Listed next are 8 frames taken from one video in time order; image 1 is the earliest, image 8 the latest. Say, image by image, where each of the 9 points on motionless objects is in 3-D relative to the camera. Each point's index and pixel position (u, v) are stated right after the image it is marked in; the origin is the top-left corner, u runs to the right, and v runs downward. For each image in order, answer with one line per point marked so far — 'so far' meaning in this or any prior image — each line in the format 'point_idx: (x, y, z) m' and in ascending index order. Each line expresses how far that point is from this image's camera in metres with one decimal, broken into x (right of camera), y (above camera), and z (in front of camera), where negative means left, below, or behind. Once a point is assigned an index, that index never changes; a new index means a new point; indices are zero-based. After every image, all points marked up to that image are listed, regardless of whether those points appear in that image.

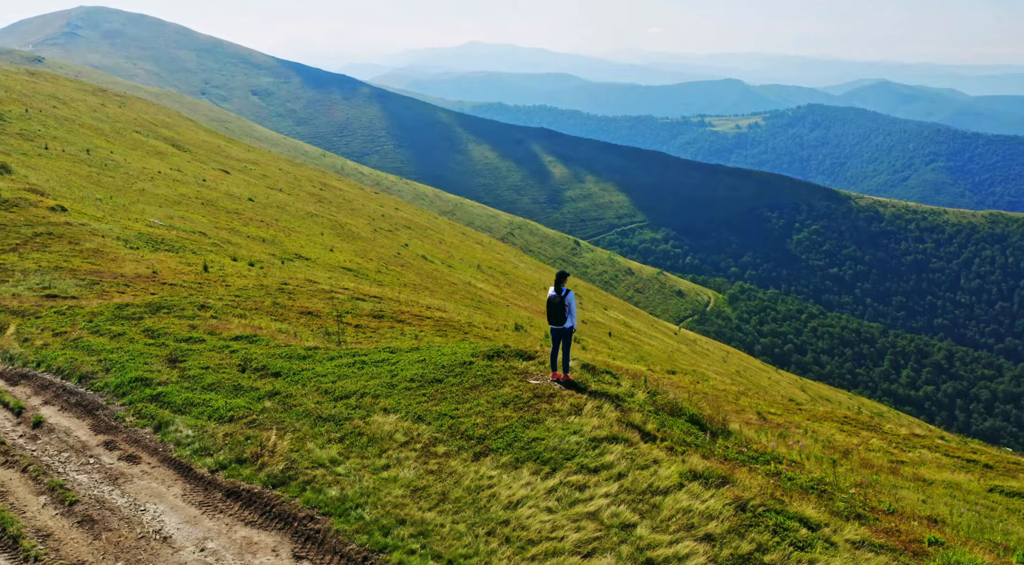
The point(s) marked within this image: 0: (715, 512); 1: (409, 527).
0: (+5.1, -5.5, +18.9) m
1: (-2.2, -5.8, +18.7) m
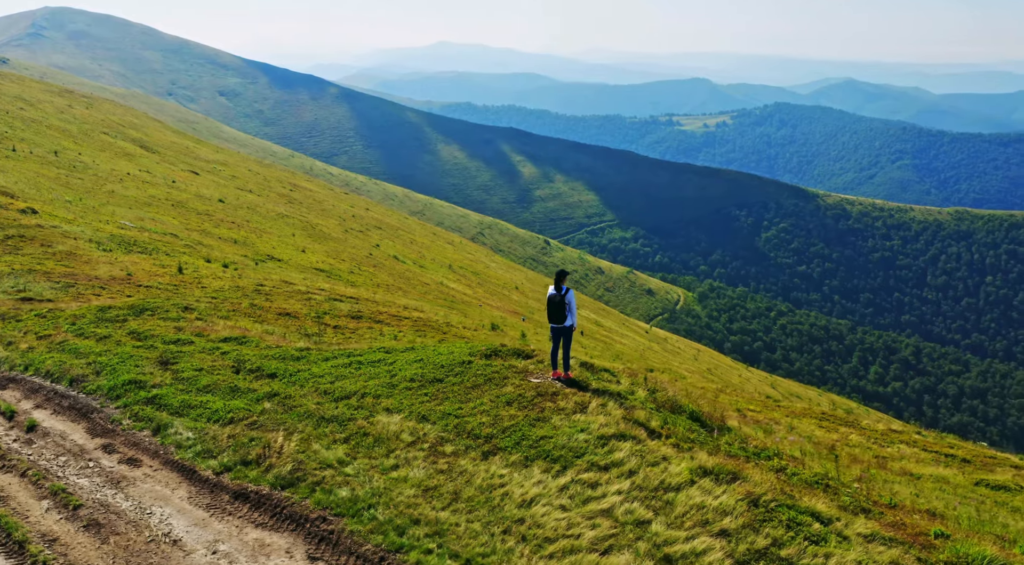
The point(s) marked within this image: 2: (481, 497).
0: (+5.4, -5.4, +19.0) m
1: (-1.9, -5.8, +18.7) m
2: (-0.6, -5.3, +19.5) m
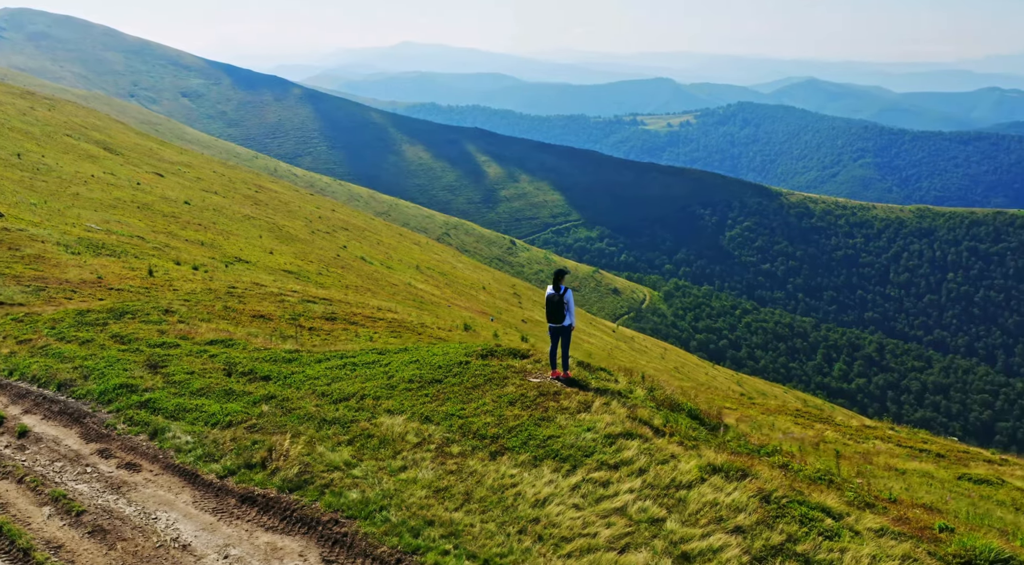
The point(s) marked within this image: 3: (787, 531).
0: (+5.7, -5.4, +19.1) m
1: (-1.6, -5.8, +18.6) m
2: (-0.4, -5.3, +19.5) m
3: (+6.6, -5.8, +18.5) m
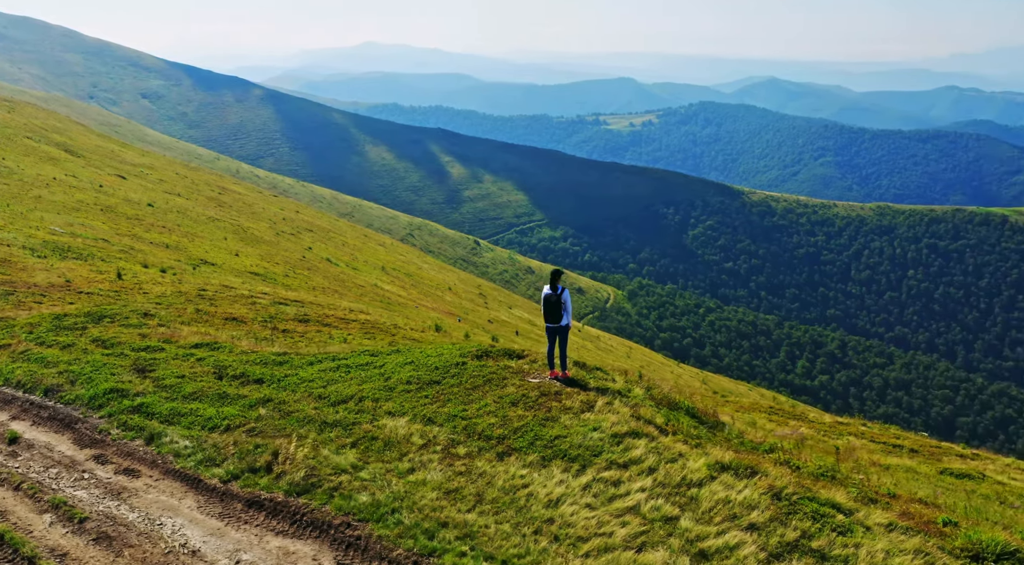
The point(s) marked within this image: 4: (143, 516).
0: (+5.9, -5.3, +19.2) m
1: (-1.3, -5.8, +18.6) m
2: (-0.1, -5.3, +19.5) m
3: (+6.9, -5.8, +18.6) m
4: (-9.3, -5.8, +19.8) m
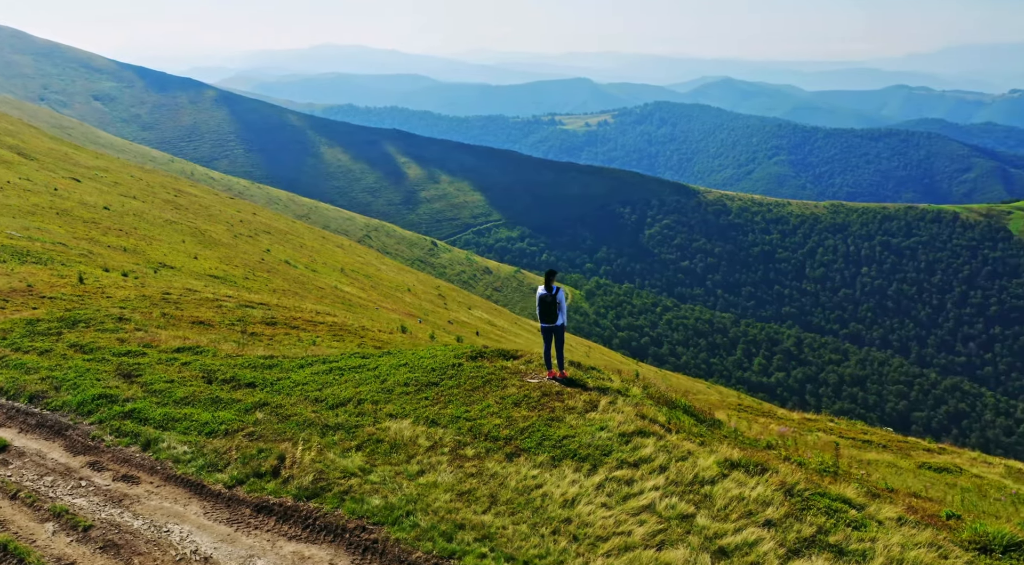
0: (+6.2, -5.3, +19.4) m
1: (-1.0, -5.9, +18.5) m
2: (+0.2, -5.3, +19.4) m
3: (+7.2, -5.7, +18.8) m
4: (-9.0, -5.9, +19.5) m
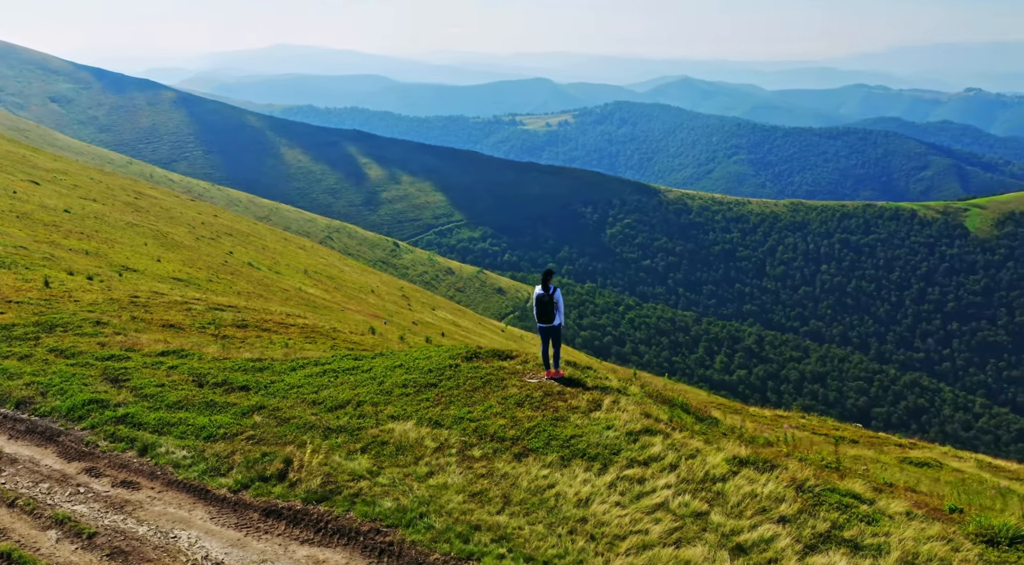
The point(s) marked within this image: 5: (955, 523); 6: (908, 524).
0: (+6.5, -5.3, +19.6) m
1: (-0.7, -5.9, +18.5) m
2: (+0.5, -5.3, +19.4) m
3: (+7.5, -5.7, +19.0) m
4: (-8.7, -6.0, +19.3) m
5: (+11.1, -6.0, +19.8) m
6: (+9.5, -5.9, +19.2) m
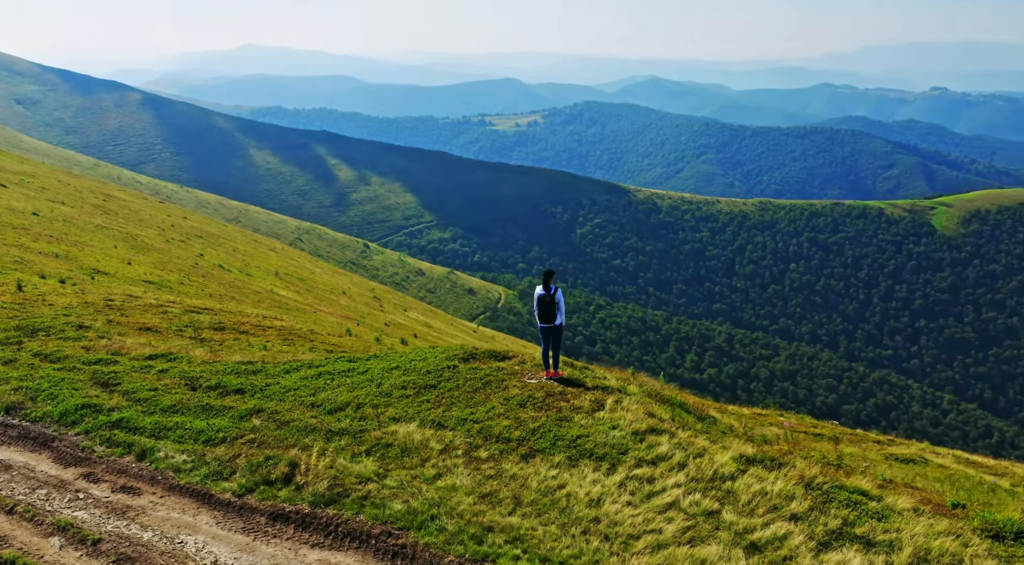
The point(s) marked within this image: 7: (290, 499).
0: (+6.7, -5.2, +19.7) m
1: (-0.4, -5.9, +18.5) m
2: (+0.7, -5.4, +19.4) m
3: (+7.7, -5.6, +19.1) m
4: (-8.5, -6.1, +19.1) m
5: (+11.3, -6.0, +20.0) m
6: (+9.8, -5.8, +19.3) m
7: (-5.6, -5.5, +20.0) m
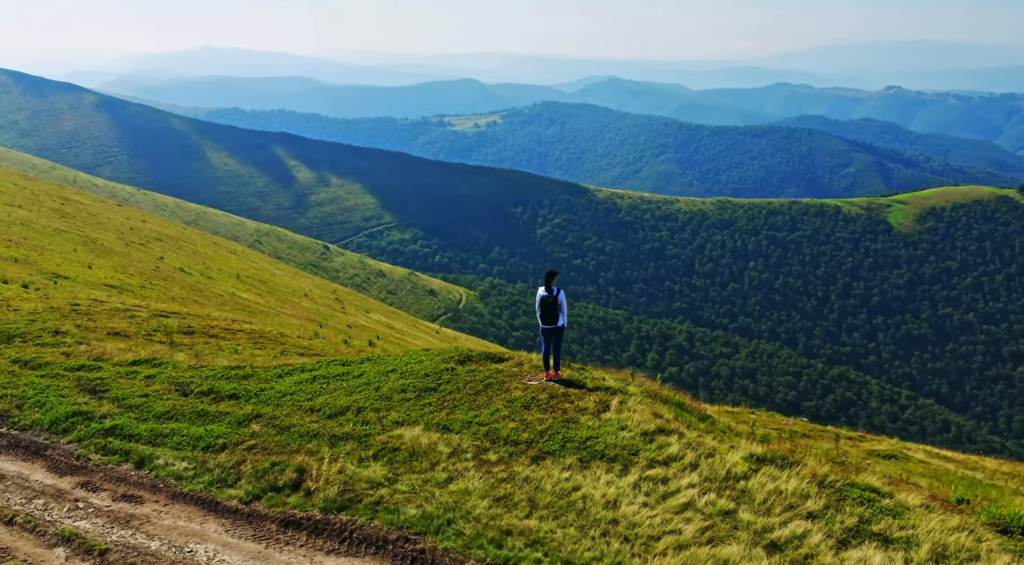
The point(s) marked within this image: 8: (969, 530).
0: (+7.1, -5.2, +19.8) m
1: (-0.1, -6.0, +18.4) m
2: (+1.0, -5.4, +19.4) m
3: (+8.1, -5.6, +19.3) m
4: (-8.1, -6.2, +18.8) m
5: (+11.6, -5.9, +20.2) m
6: (+10.1, -5.8, +19.5) m
7: (-5.3, -5.6, +19.8) m
8: (+11.0, -6.0, +19.2) m
